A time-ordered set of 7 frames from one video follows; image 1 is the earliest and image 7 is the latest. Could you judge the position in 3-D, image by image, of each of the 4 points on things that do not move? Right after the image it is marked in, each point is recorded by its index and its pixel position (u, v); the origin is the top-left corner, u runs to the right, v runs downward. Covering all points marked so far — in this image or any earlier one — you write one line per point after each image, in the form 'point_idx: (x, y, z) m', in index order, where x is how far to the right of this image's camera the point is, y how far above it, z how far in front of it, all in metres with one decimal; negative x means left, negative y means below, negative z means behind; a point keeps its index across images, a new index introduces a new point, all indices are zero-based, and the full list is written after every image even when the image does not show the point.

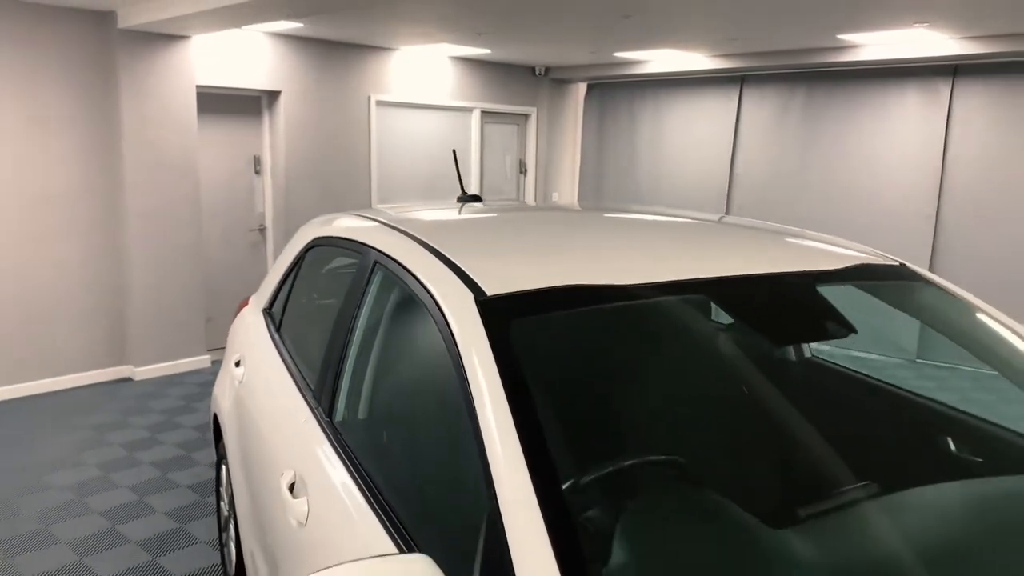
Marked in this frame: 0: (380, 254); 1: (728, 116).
0: (-0.3, +0.1, +1.7) m
1: (+1.8, +1.4, +6.6) m
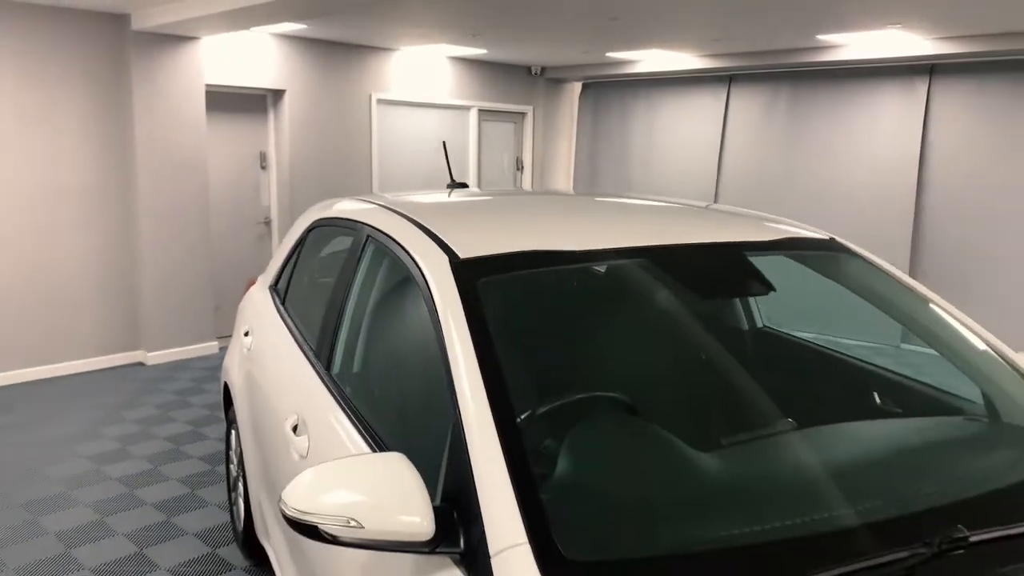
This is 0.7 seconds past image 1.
0: (-0.3, +0.1, +2.0) m
1: (+1.7, +1.5, +6.9) m
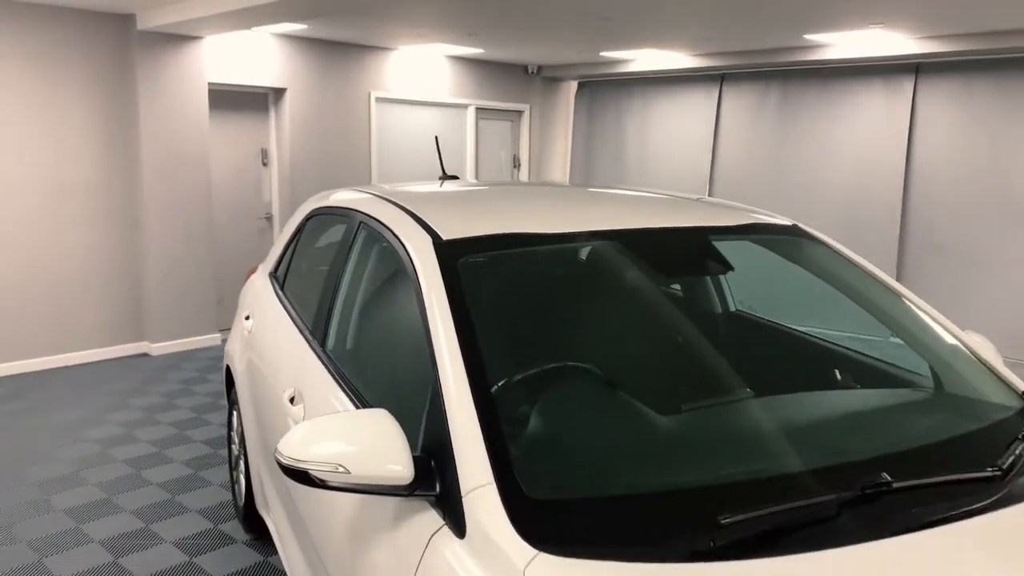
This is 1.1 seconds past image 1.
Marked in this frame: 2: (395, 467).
0: (-0.4, +0.2, +2.1) m
1: (+1.7, +1.5, +7.0) m
2: (-0.2, -0.3, +1.2) m
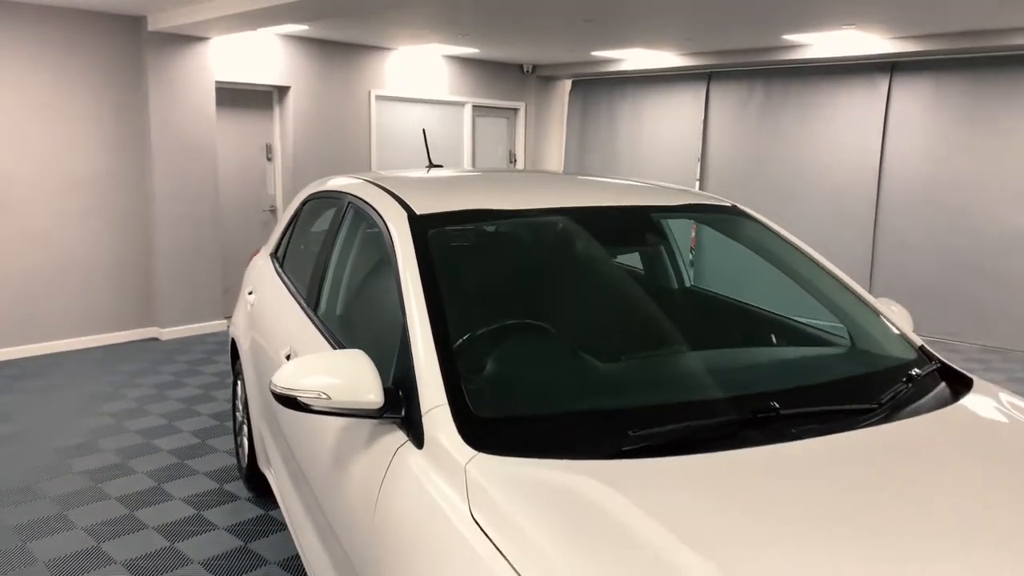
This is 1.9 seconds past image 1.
0: (-0.5, +0.3, +2.4) m
1: (+1.7, +1.6, +7.2) m
2: (-0.3, -0.2, +1.5) m
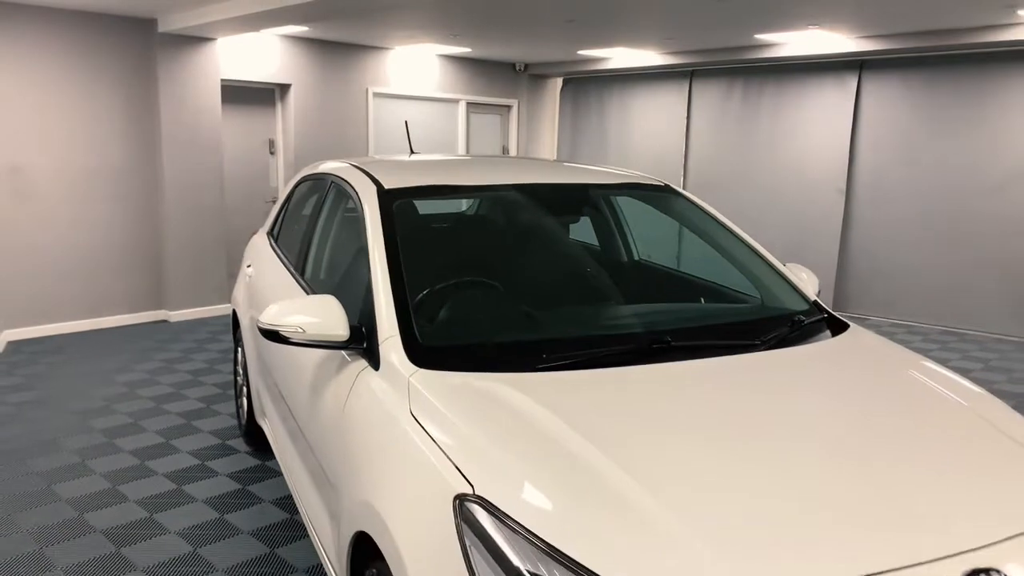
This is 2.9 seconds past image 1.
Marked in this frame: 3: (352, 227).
0: (-0.6, +0.4, +2.7) m
1: (+1.6, +1.7, +7.6) m
2: (-0.4, -0.1, +1.9) m
3: (-0.5, +0.2, +2.4) m
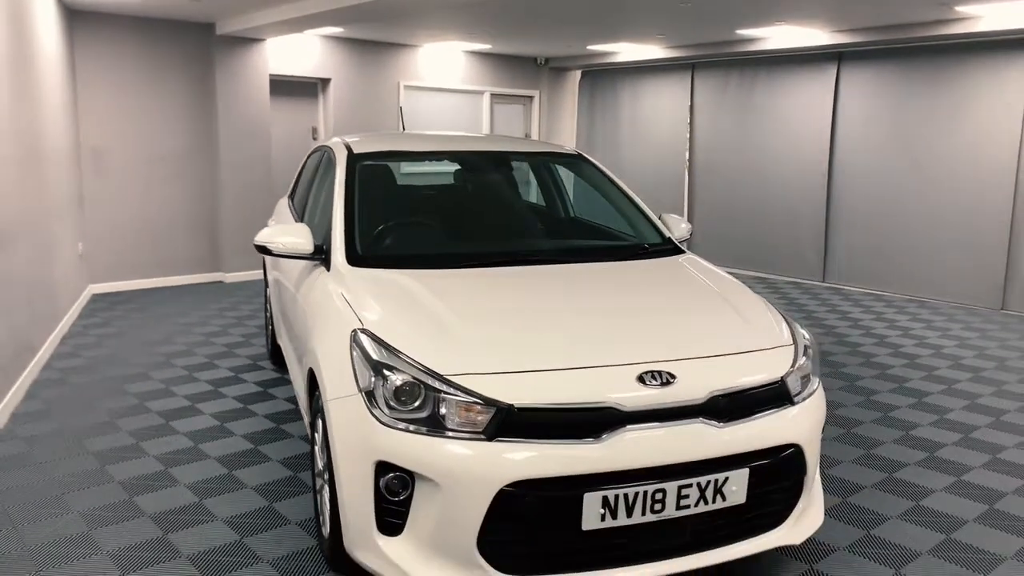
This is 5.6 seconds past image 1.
0: (-0.8, +0.6, +3.6) m
1: (+1.8, +1.9, +8.2) m
2: (-0.7, +0.1, +2.7) m
3: (-0.7, +0.4, +3.3) m
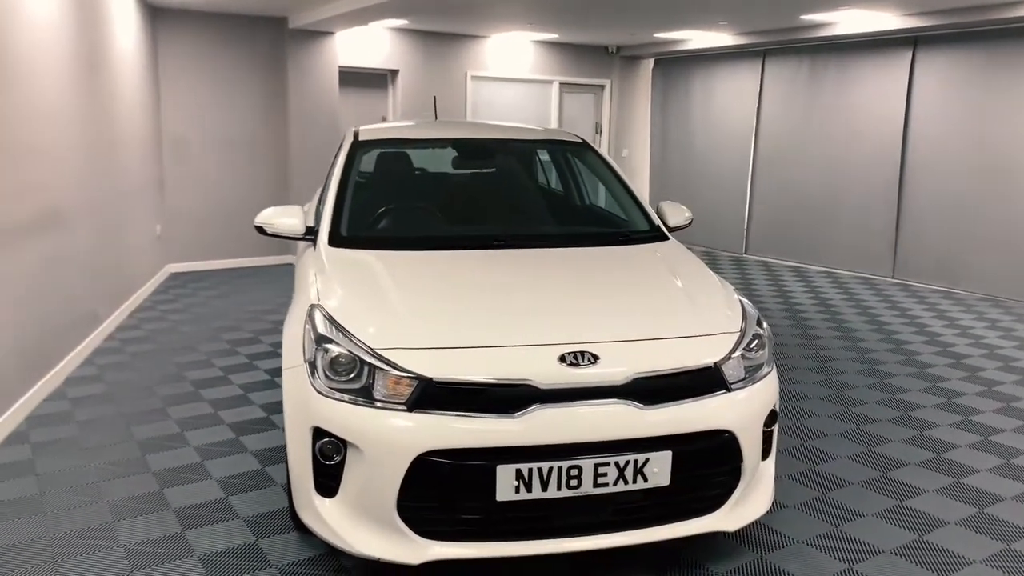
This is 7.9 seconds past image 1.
0: (-0.7, +0.7, +3.7) m
1: (+2.4, +2.0, +8.0) m
2: (-0.7, +0.2, +2.9) m
3: (-0.7, +0.5, +3.4) m
